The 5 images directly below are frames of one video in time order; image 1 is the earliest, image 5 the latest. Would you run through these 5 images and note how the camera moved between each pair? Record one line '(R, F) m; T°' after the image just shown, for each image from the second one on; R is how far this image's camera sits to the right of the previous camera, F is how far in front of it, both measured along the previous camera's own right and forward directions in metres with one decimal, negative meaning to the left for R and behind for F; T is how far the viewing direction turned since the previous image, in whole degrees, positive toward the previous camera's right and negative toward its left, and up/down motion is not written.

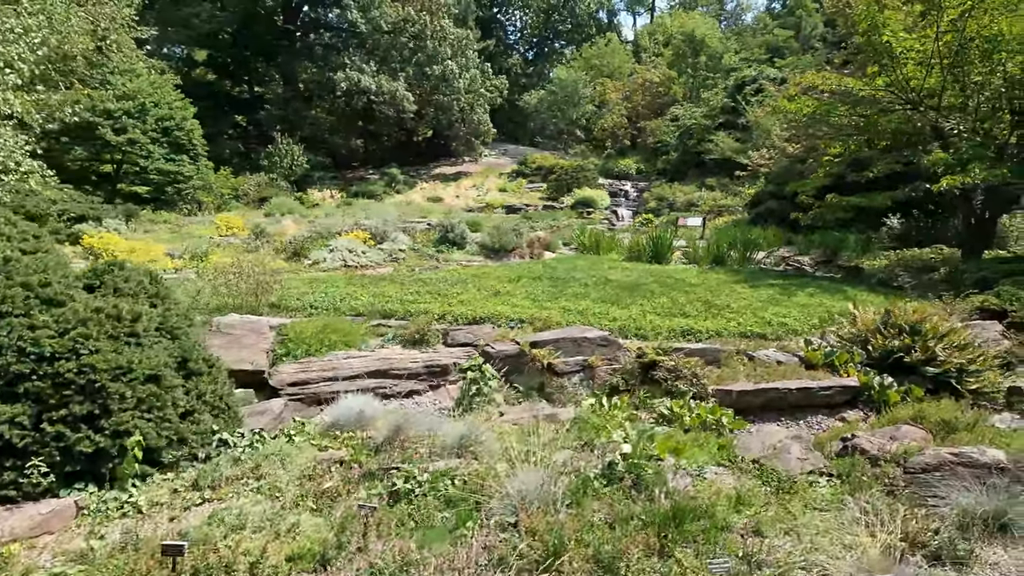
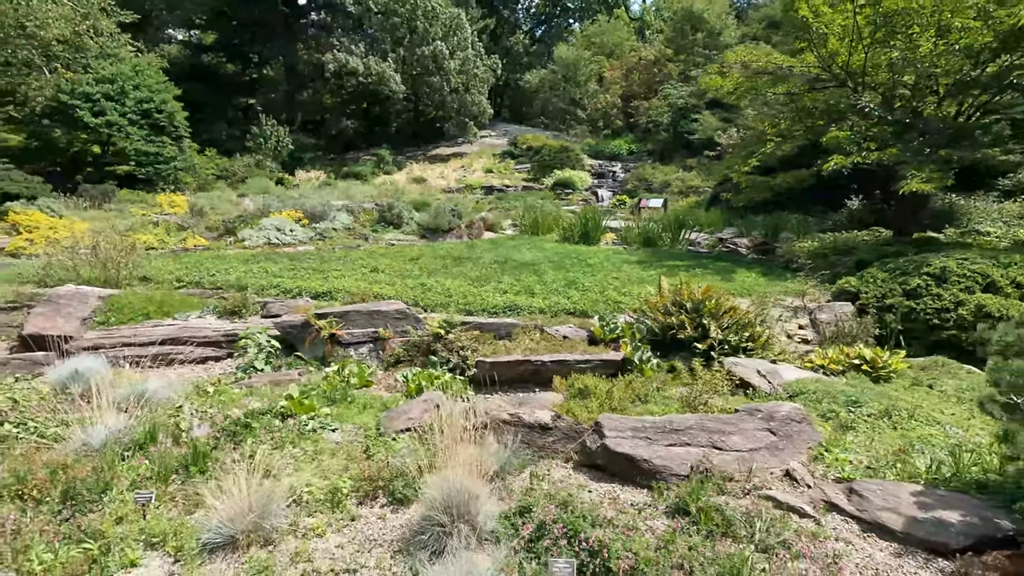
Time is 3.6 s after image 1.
(+2.3, -0.2) m; -3°
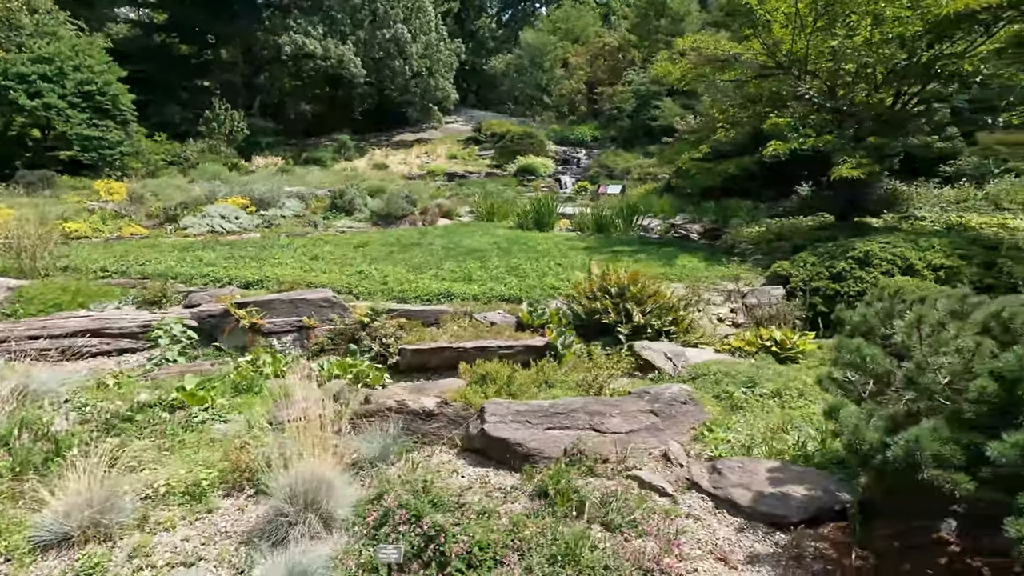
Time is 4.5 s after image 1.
(+0.5, 0.0) m; +3°
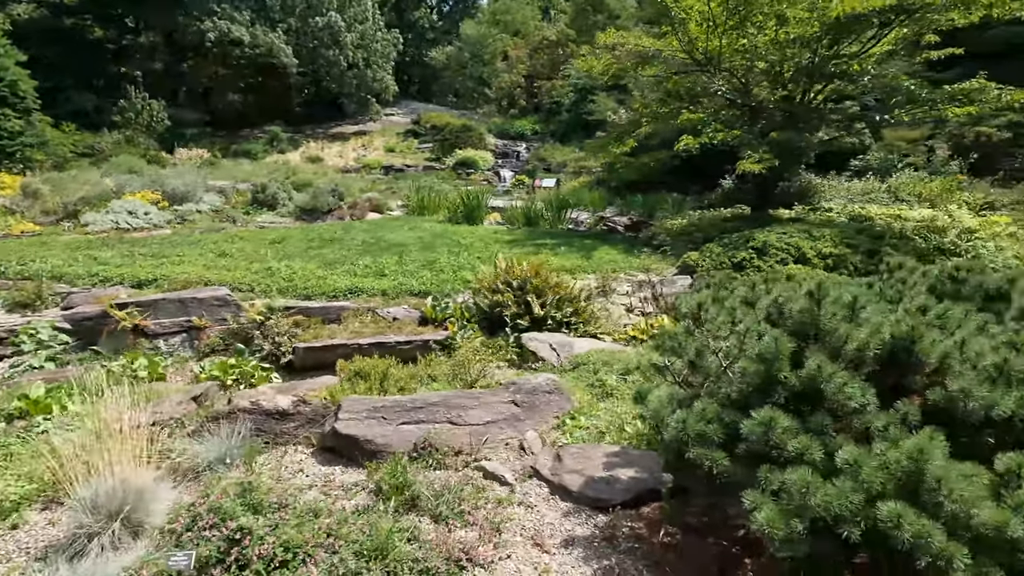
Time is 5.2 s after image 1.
(+0.5, 0.0) m; +5°
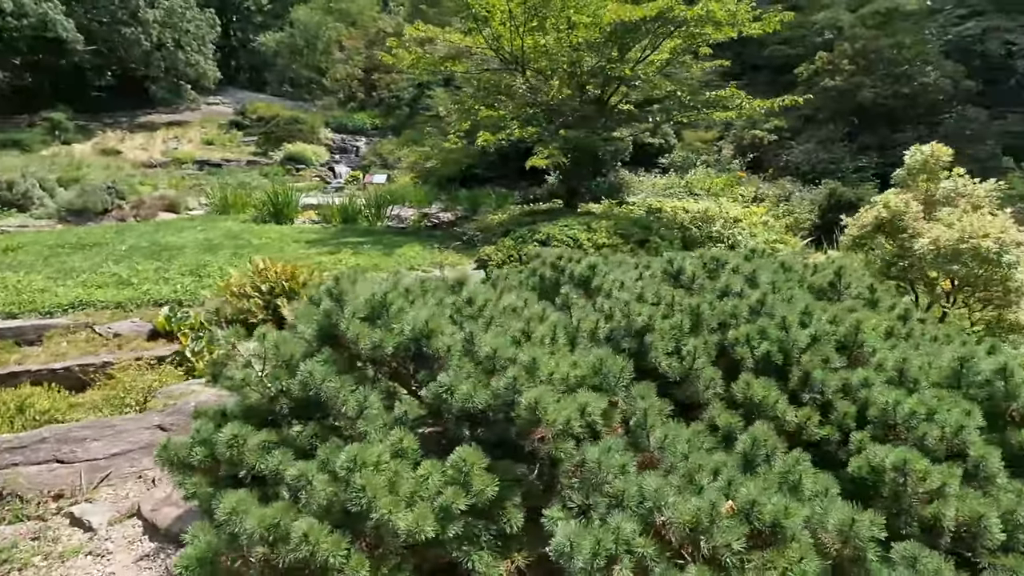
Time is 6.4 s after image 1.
(+1.0, 0.0) m; +14°
